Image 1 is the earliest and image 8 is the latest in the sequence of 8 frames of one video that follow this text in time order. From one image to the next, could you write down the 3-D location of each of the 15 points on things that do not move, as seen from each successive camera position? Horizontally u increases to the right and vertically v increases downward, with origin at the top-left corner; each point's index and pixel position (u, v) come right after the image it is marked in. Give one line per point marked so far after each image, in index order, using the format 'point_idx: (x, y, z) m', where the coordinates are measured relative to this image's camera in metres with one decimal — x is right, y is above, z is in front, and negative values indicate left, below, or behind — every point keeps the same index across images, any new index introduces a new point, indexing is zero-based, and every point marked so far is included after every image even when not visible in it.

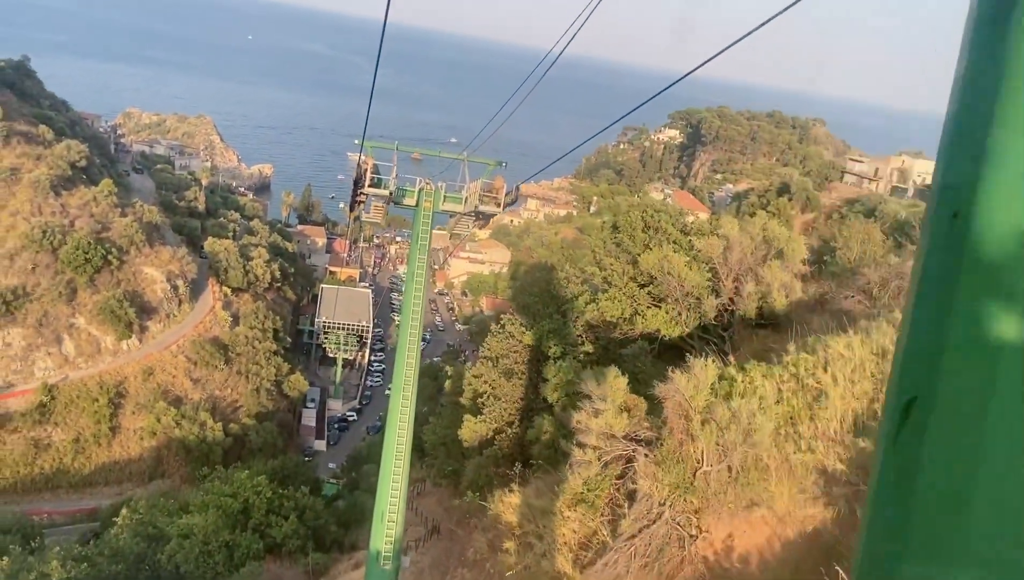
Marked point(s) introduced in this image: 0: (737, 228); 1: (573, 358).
0: (+2.7, +0.8, +9.5) m
1: (+0.7, -0.8, +9.9) m
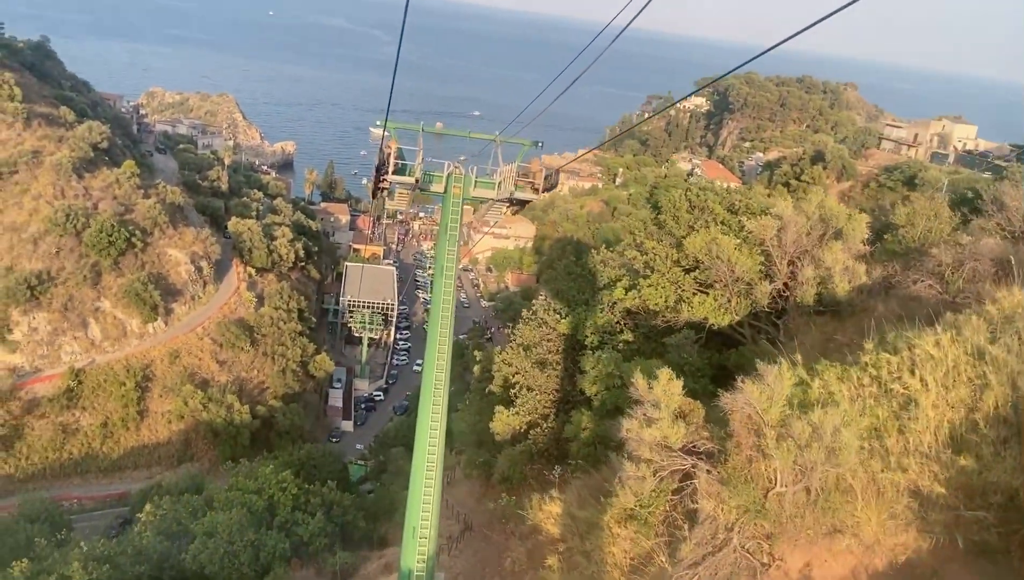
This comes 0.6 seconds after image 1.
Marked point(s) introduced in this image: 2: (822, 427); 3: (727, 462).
0: (+3.1, +0.9, +8.8) m
1: (+1.1, -0.7, +9.2) m
2: (+1.8, -0.8, +4.6) m
3: (+1.4, -1.1, +5.0) m
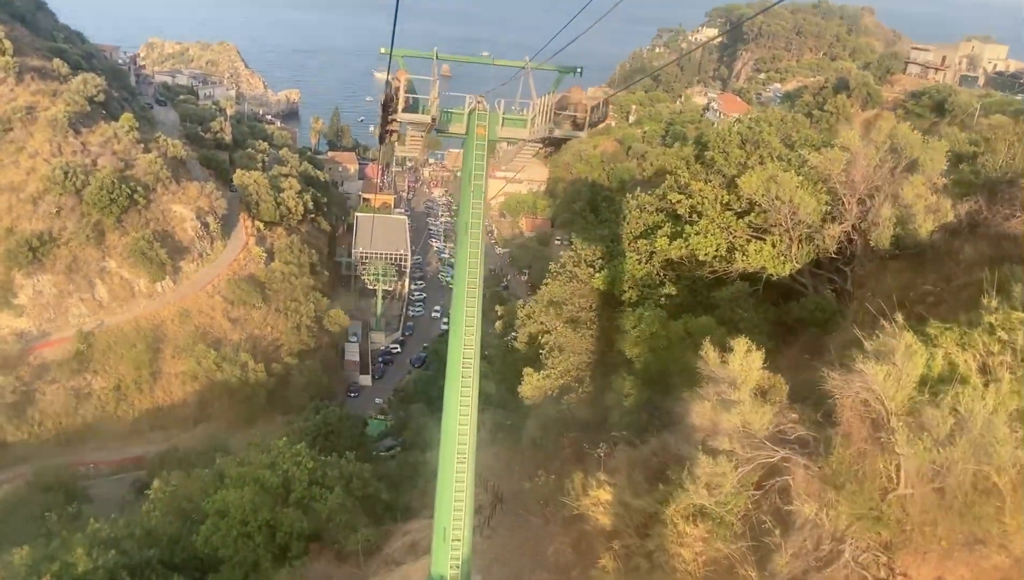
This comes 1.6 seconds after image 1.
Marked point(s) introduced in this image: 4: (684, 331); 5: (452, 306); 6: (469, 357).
0: (+3.3, +1.5, +7.6) m
1: (+1.5, -0.1, +8.3) m
2: (+2.1, -0.6, +3.7) m
3: (+1.6, -0.8, +4.1) m
4: (+1.6, -0.4, +7.4) m
5: (-0.4, -0.1, +5.4) m
6: (-0.3, -0.5, +5.3) m
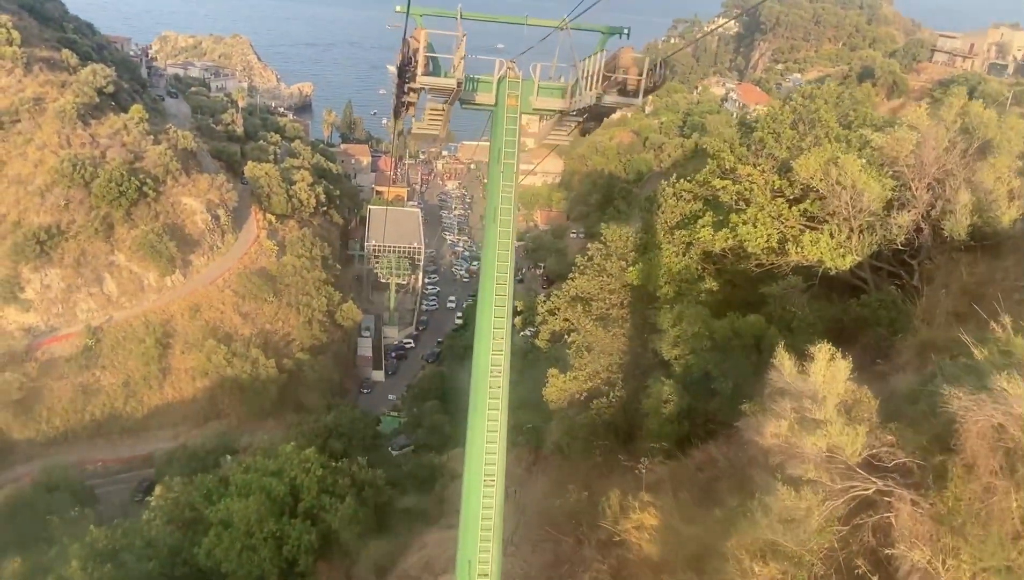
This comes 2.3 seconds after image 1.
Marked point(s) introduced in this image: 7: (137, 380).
0: (+3.5, +1.5, +6.9) m
1: (+1.7, -0.1, +7.5) m
2: (+2.2, -0.6, +2.9) m
3: (+1.8, -0.8, +3.4) m
4: (+1.8, -0.4, +6.7) m
5: (-0.2, -0.1, +4.8) m
6: (-0.1, -0.4, +4.6) m
7: (-9.2, -2.2, +19.7) m
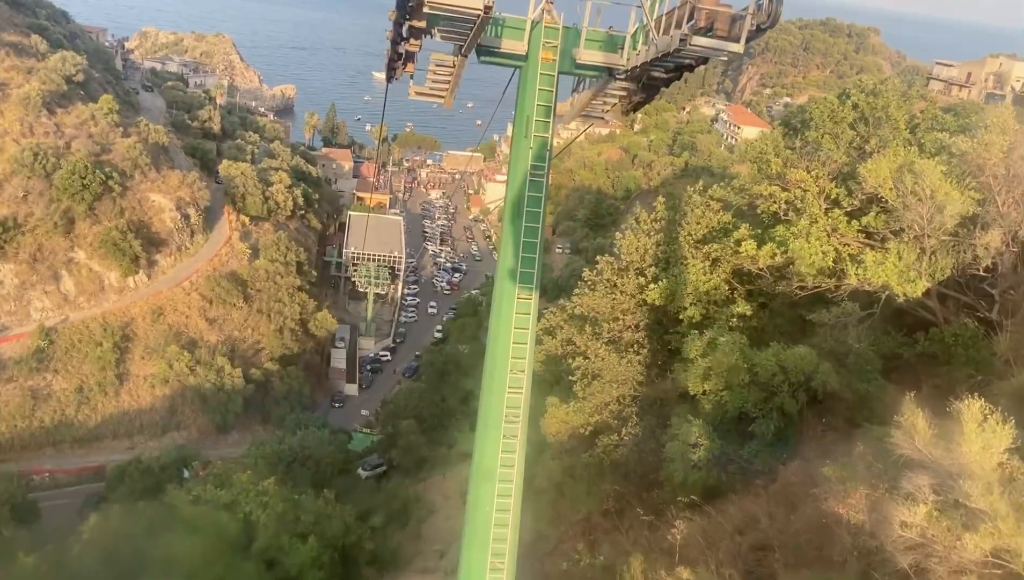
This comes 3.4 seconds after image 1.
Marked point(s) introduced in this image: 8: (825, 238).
0: (+3.6, +1.3, +5.9) m
1: (+1.7, -0.3, +6.5) m
2: (+2.3, -0.7, +1.9) m
3: (+1.9, -1.0, +2.3) m
4: (+1.9, -0.5, +5.6) m
5: (-0.1, -0.2, +3.6) m
6: (0.0, -0.5, +3.5) m
7: (-9.7, -2.2, +18.3) m
8: (+2.2, +0.4, +5.7) m
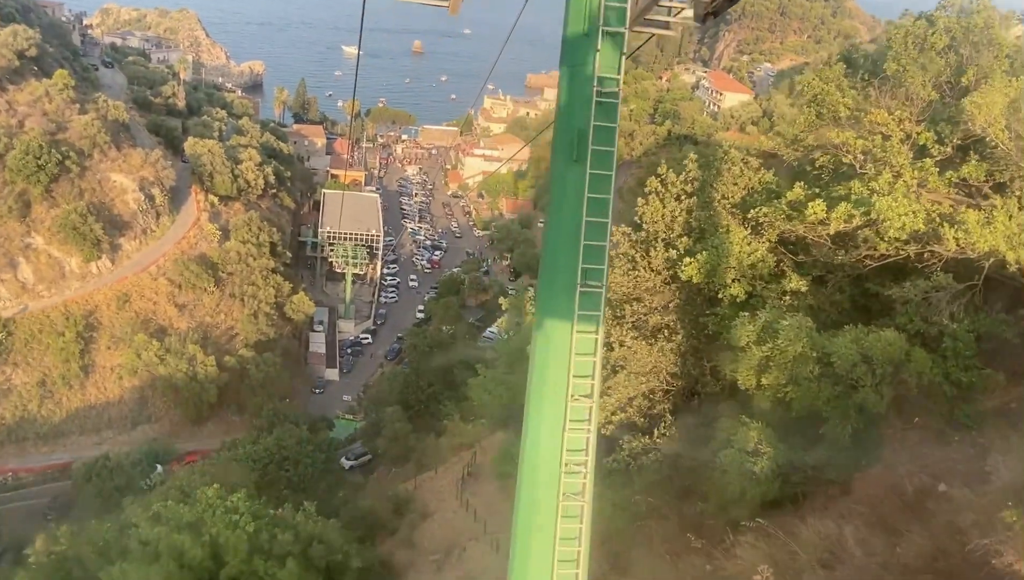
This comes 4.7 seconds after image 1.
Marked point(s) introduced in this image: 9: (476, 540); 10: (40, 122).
0: (+3.7, +1.5, +4.8) m
1: (+1.8, -0.1, +5.4) m
2: (+2.6, -0.6, +0.8) m
3: (+2.1, -0.9, +1.2) m
4: (+2.0, -0.4, +4.5) m
5: (+0.1, -0.1, +2.5) m
6: (+0.2, -0.5, +2.4) m
7: (-9.8, -2.0, +17.0) m
8: (+2.3, +0.6, +4.7) m
9: (-0.4, -2.7, +8.7) m
10: (-12.0, +4.3, +20.1) m
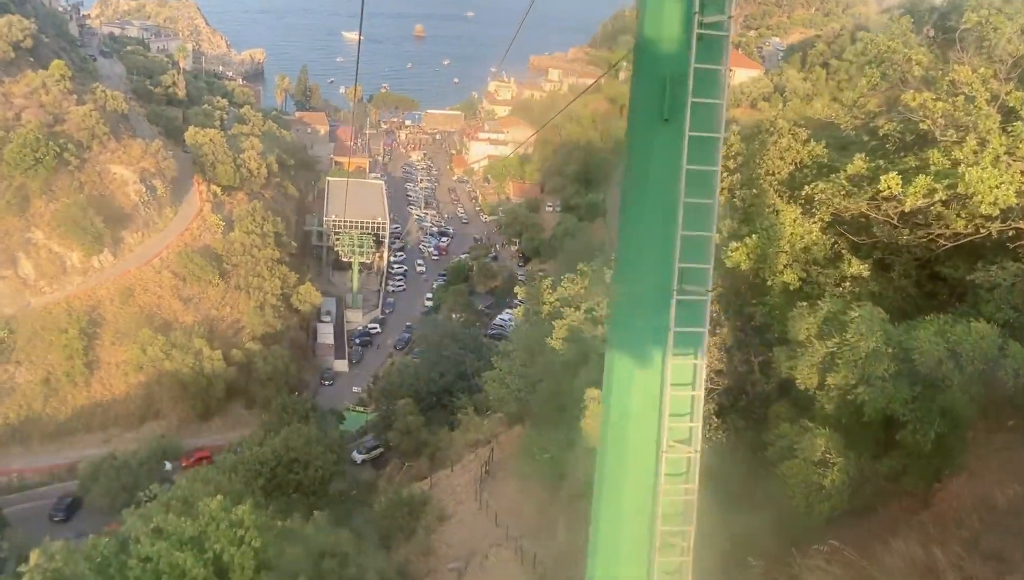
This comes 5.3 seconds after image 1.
0: (+3.8, +1.6, +4.2) m
1: (+2.0, 0.0, +4.8) m
2: (+2.7, -0.6, +0.2) m
3: (+2.3, -0.9, +0.6) m
4: (+2.1, -0.3, +4.0) m
5: (+0.2, -0.1, +1.9) m
6: (+0.3, -0.5, +1.8) m
7: (-9.5, -1.9, +16.5) m
8: (+2.5, +0.6, +4.1) m
9: (-0.1, -2.6, +8.2) m
10: (-11.8, +4.3, +19.5) m
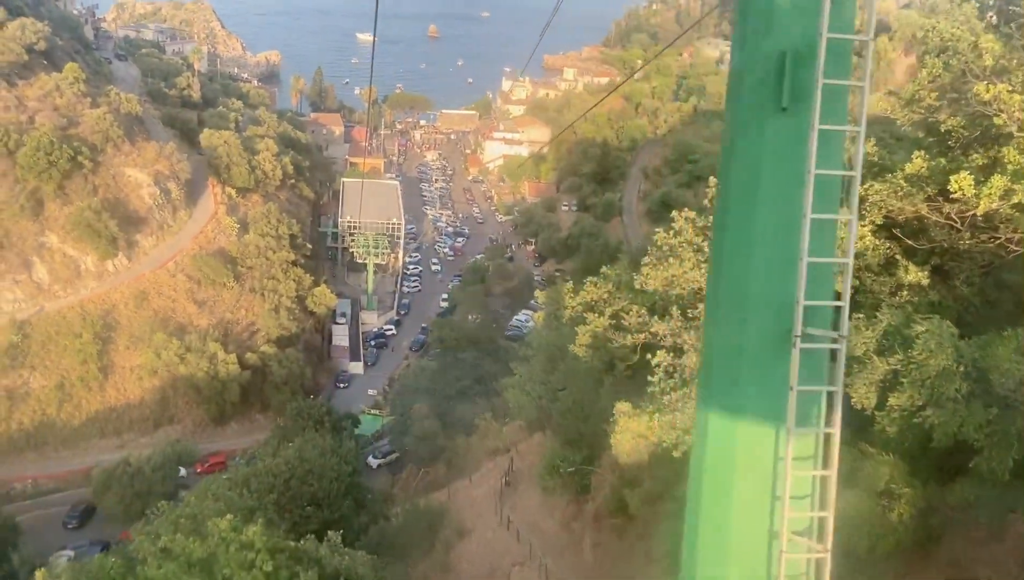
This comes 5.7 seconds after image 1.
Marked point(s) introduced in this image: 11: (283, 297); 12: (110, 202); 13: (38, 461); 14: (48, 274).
0: (+3.9, +1.6, +3.7) m
1: (+2.1, -0.1, +4.4) m
2: (+2.8, -0.7, -0.2) m
3: (+2.4, -0.9, +0.2) m
4: (+2.3, -0.4, +3.5) m
5: (+0.3, -0.2, +1.6) m
6: (+0.4, -0.5, +1.5) m
7: (-9.1, -2.0, +16.3) m
8: (+2.6, +0.6, +3.6) m
9: (+0.1, -2.7, +7.8) m
10: (-11.4, +4.2, +19.4) m
11: (-5.8, -0.2, +20.1) m
12: (-9.8, +2.1, +19.1) m
13: (-9.4, -3.5, +15.4) m
14: (-10.5, +0.3, +17.7) m
